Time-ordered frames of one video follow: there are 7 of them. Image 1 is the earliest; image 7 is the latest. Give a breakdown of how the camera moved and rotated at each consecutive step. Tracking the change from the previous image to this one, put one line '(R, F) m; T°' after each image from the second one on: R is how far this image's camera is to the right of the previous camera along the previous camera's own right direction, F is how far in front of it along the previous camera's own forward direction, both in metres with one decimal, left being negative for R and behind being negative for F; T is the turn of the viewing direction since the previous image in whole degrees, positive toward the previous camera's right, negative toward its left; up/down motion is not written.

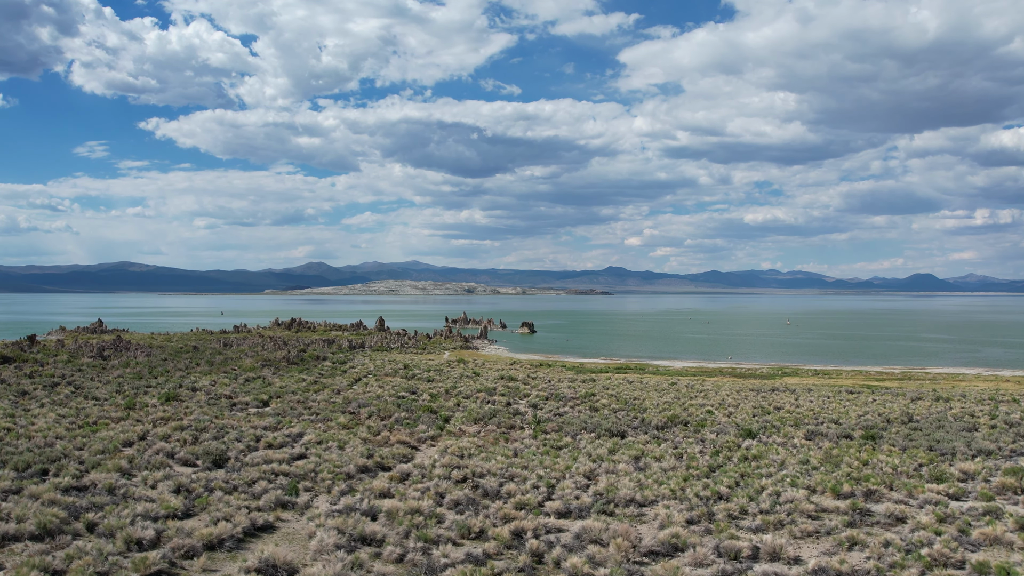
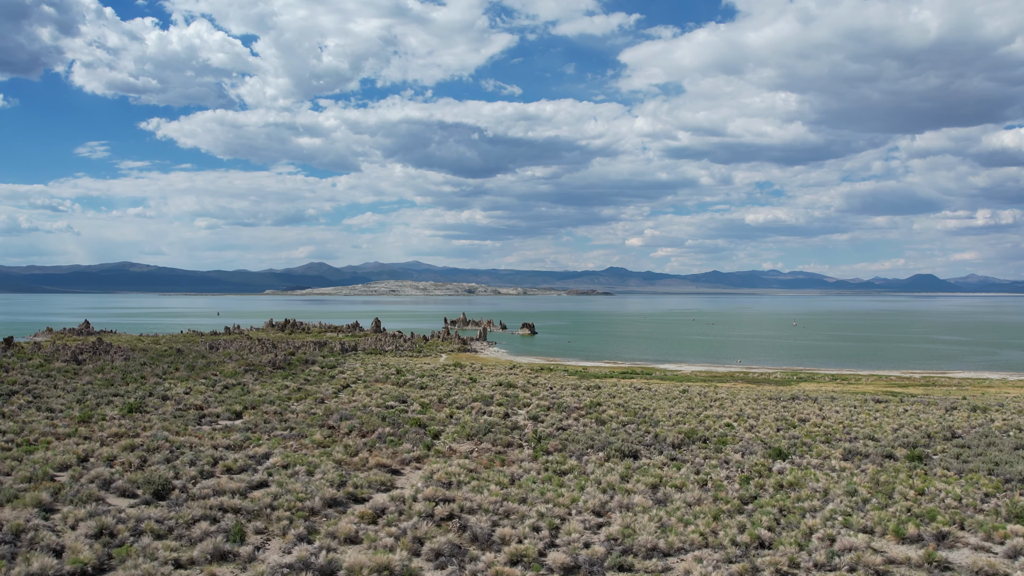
(+0.1, +2.3) m; 0°
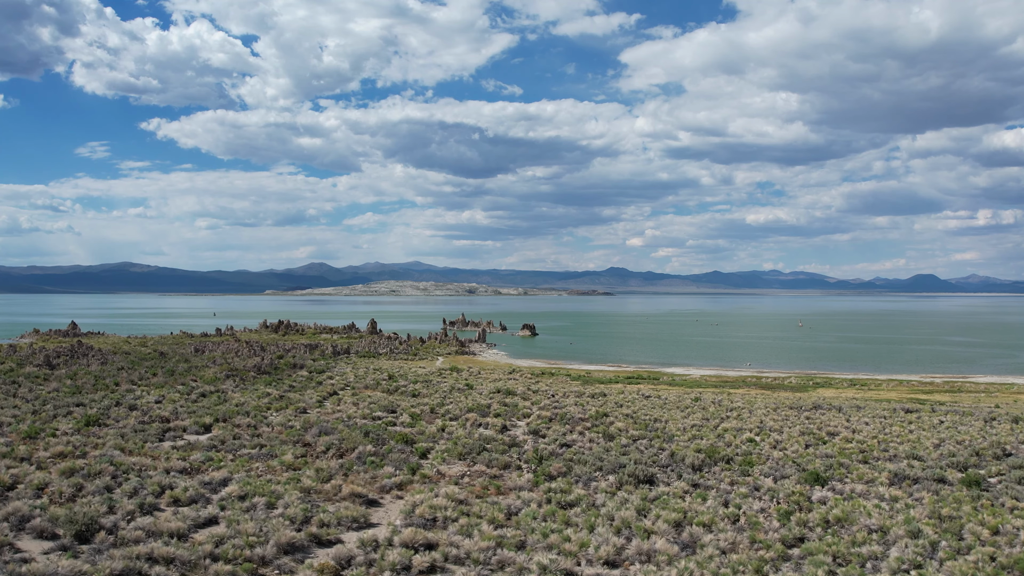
(+0.1, +2.2) m; 0°
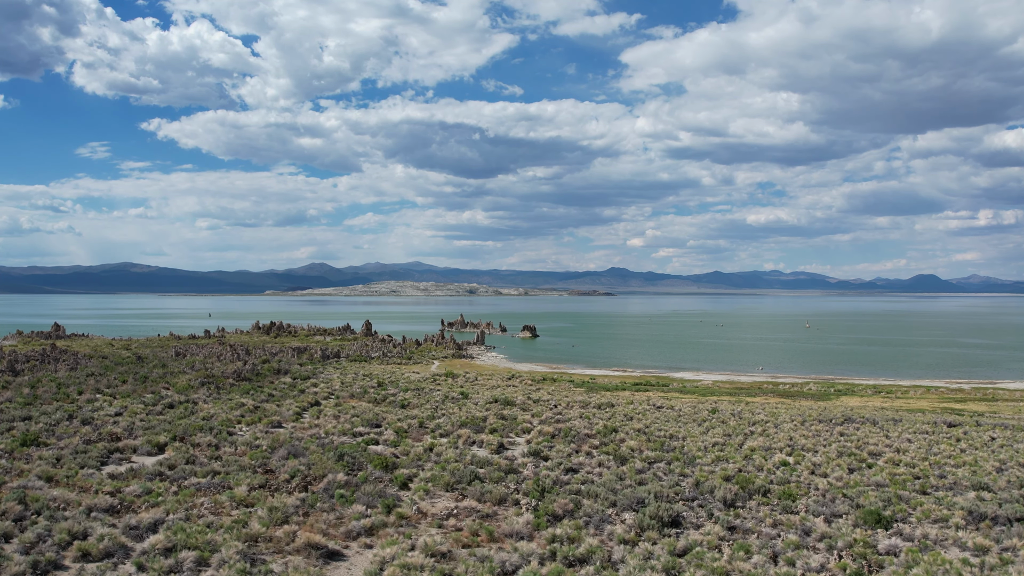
(+0.1, +2.6) m; 0°
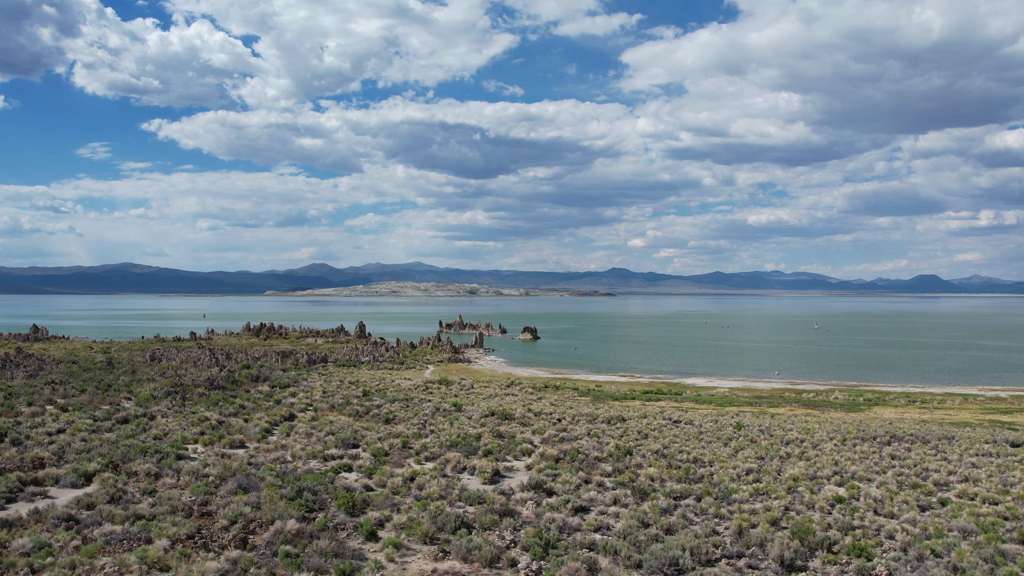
(+0.1, +3.0) m; 0°
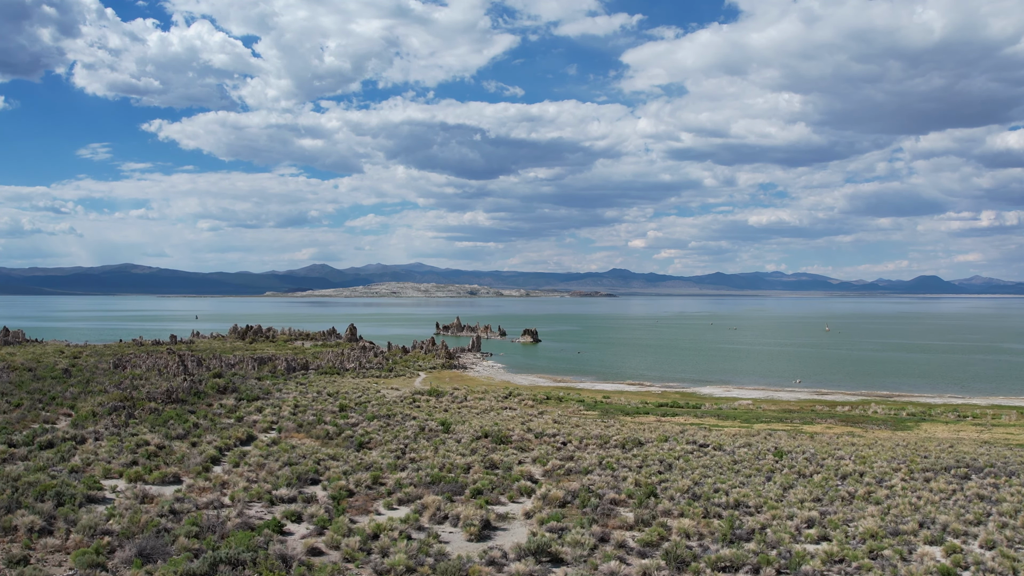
(+0.1, +3.6) m; 0°
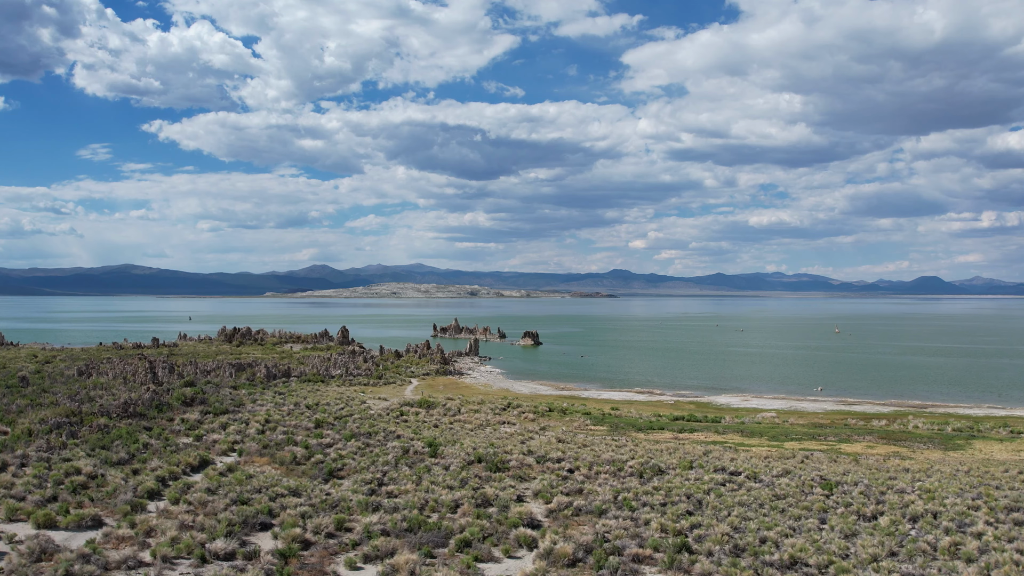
(+0.1, +3.0) m; 0°
